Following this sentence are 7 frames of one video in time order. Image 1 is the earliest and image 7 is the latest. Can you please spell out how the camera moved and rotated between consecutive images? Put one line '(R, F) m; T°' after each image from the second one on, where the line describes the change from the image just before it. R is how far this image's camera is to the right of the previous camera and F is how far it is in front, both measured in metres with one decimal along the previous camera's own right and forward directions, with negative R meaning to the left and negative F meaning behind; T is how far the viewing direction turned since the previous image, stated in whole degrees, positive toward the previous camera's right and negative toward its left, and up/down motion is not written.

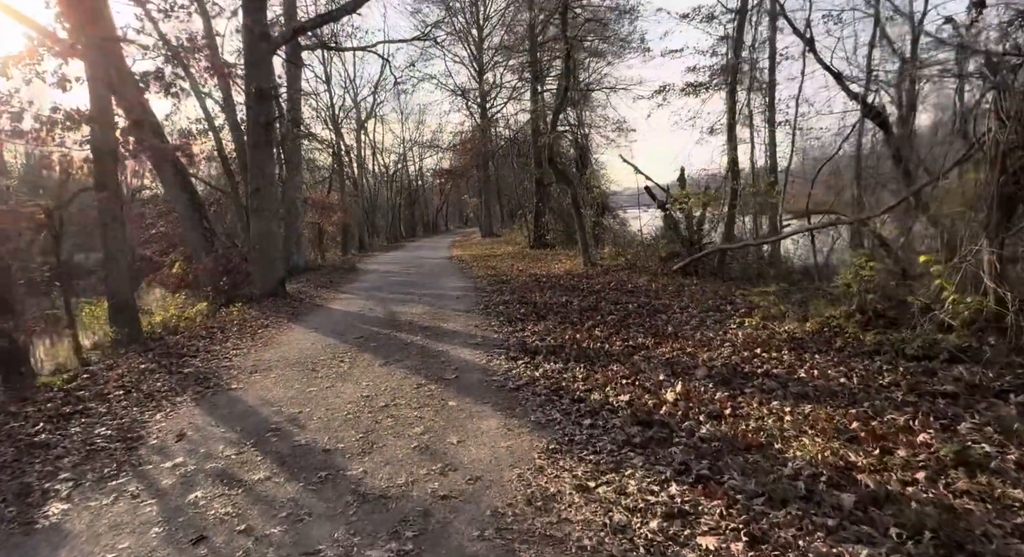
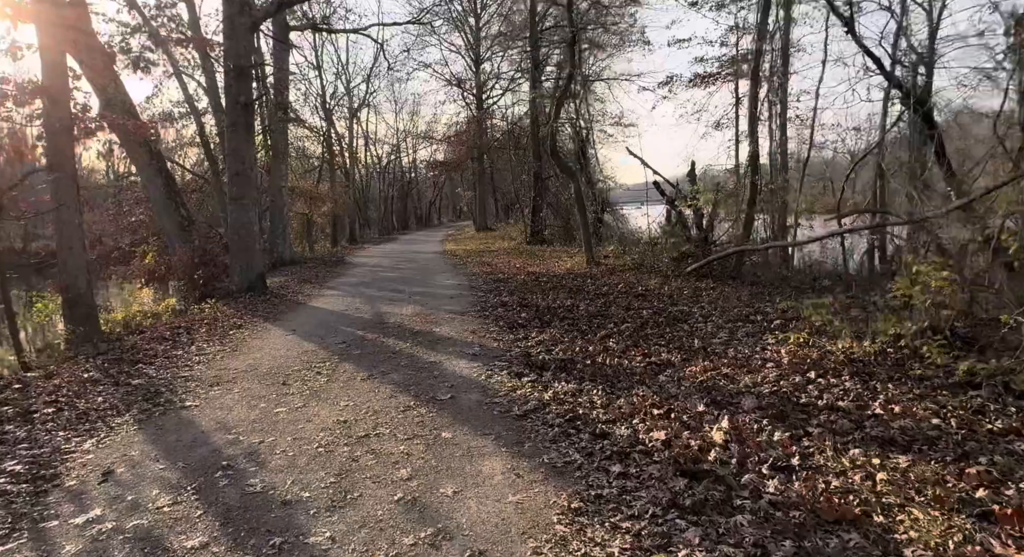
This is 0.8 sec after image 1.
(-0.1, +1.0) m; +1°
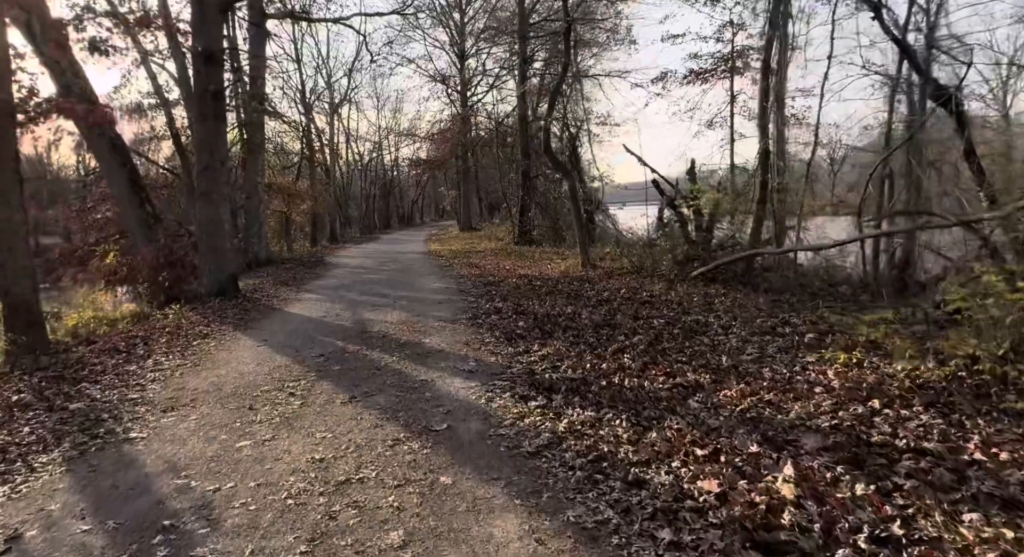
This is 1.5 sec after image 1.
(-0.2, +0.8) m; +2°
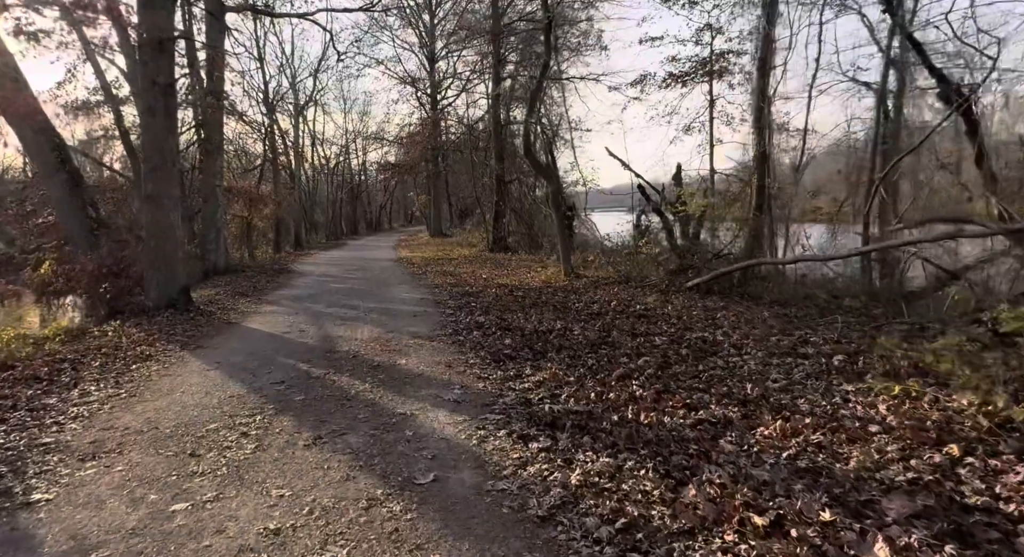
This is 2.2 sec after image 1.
(-0.2, +0.8) m; +3°
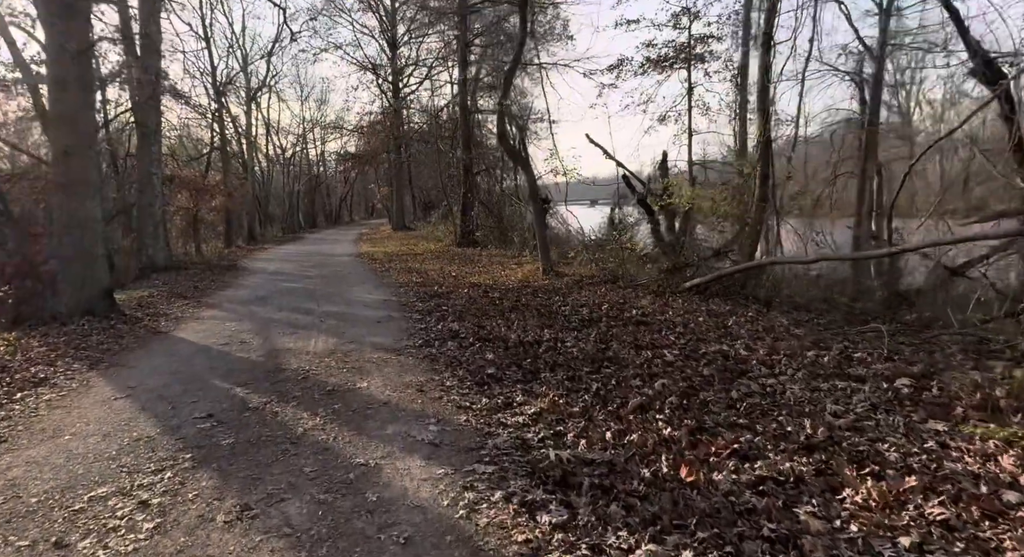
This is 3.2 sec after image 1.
(-0.2, +1.2) m; +4°
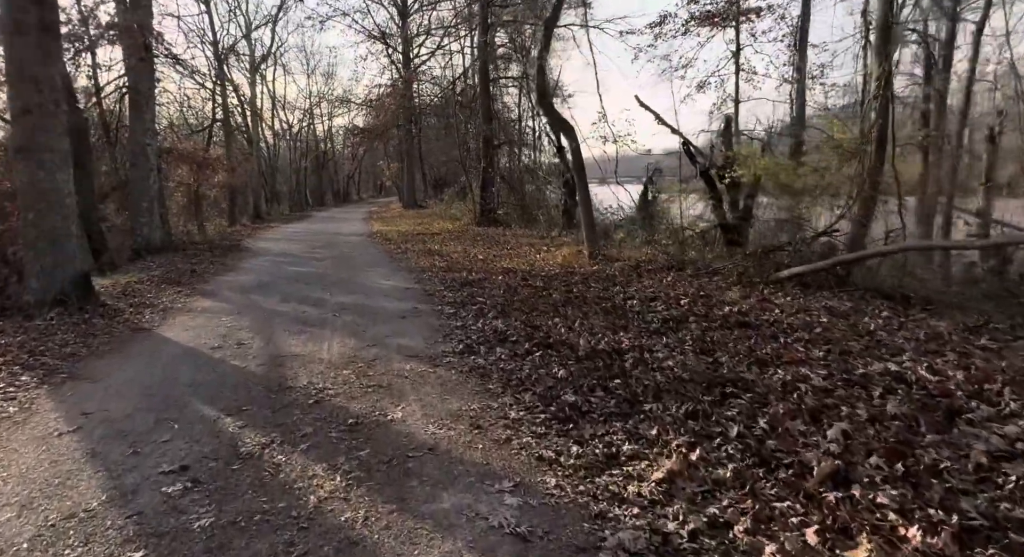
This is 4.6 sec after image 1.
(-0.6, +1.6) m; -1°
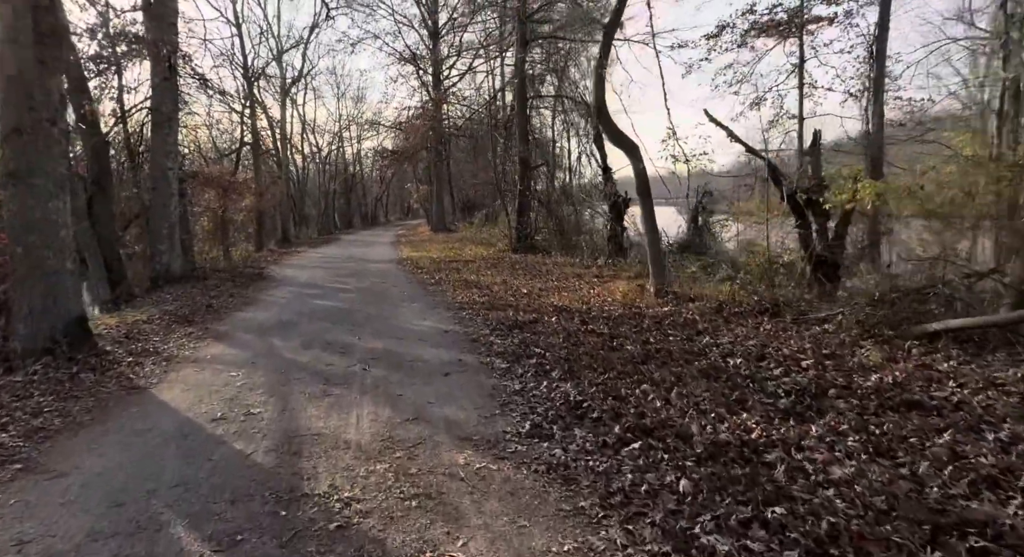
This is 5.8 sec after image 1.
(-0.5, +1.4) m; -3°
